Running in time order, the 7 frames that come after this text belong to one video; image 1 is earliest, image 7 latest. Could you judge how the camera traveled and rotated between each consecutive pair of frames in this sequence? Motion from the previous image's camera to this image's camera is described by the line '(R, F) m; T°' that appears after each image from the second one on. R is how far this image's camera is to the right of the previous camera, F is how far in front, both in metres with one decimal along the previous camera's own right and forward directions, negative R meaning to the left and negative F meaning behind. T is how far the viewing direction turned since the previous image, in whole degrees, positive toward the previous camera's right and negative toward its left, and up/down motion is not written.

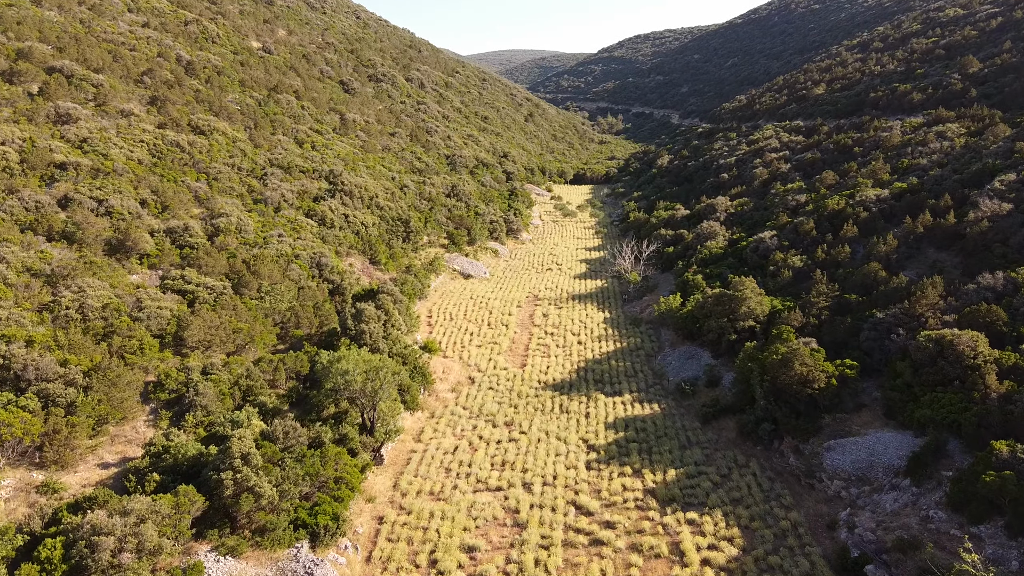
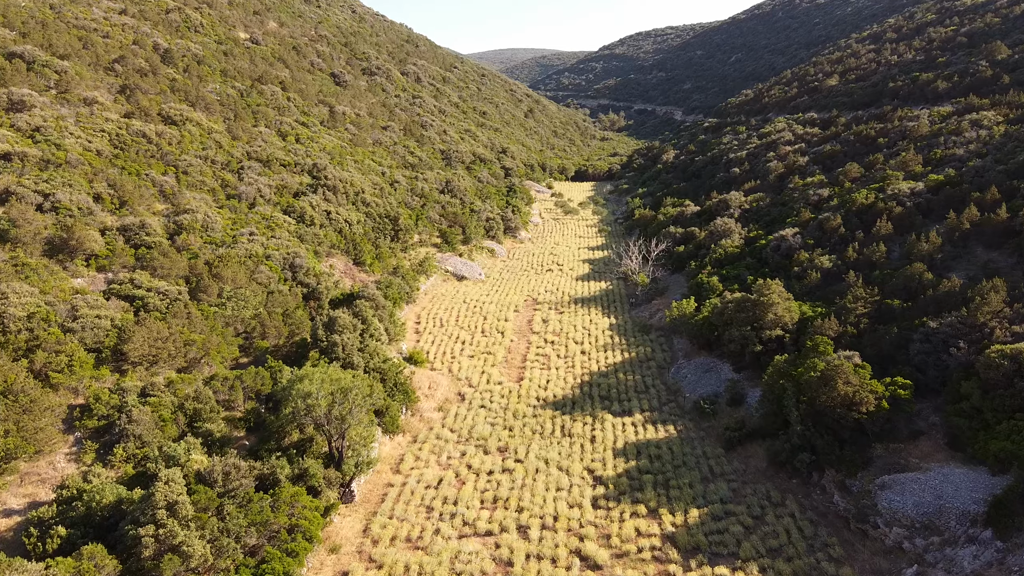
(+0.1, +2.2) m; 0°
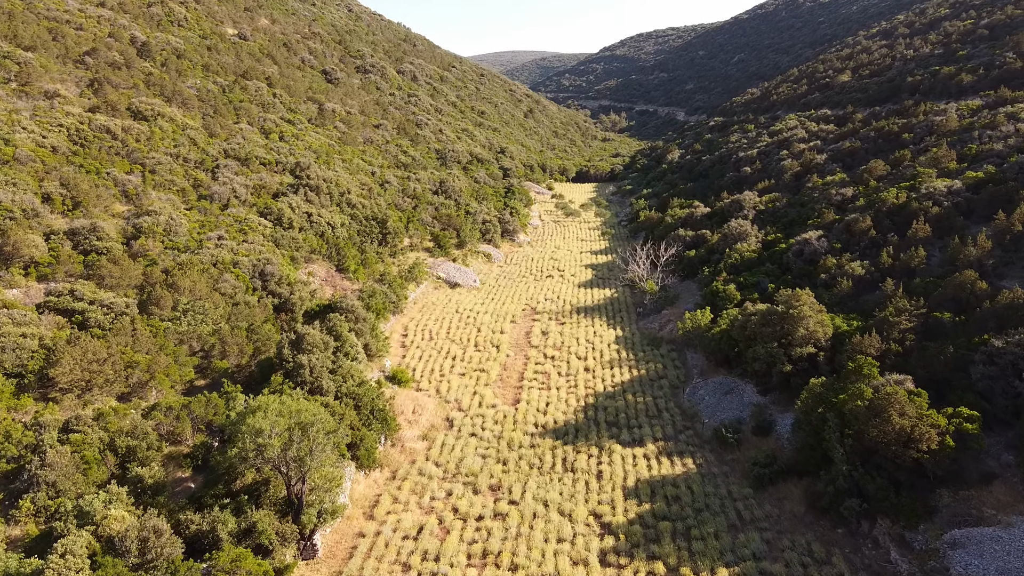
(+0.1, +2.0) m; 0°
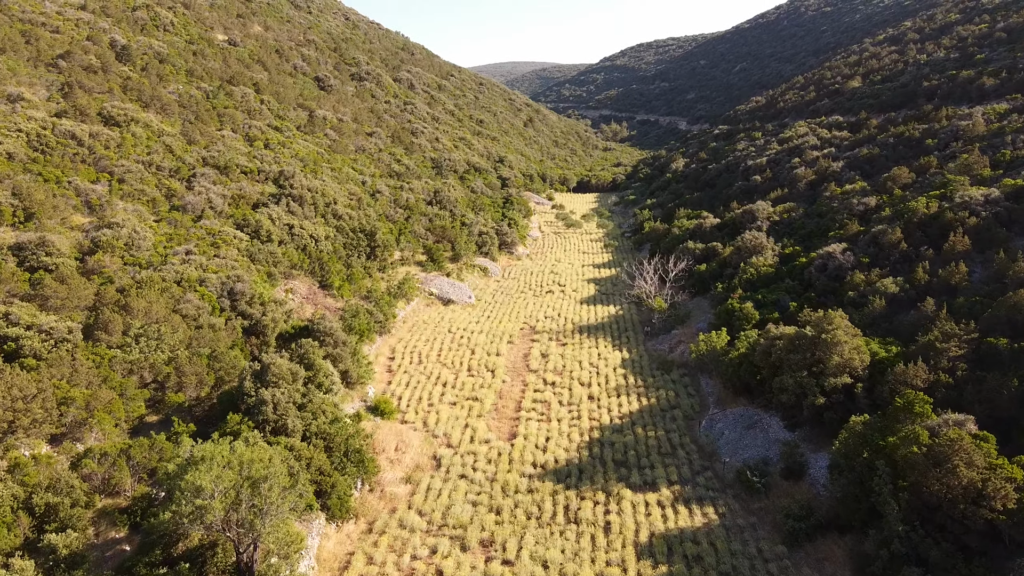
(+0.1, +1.7) m; 0°
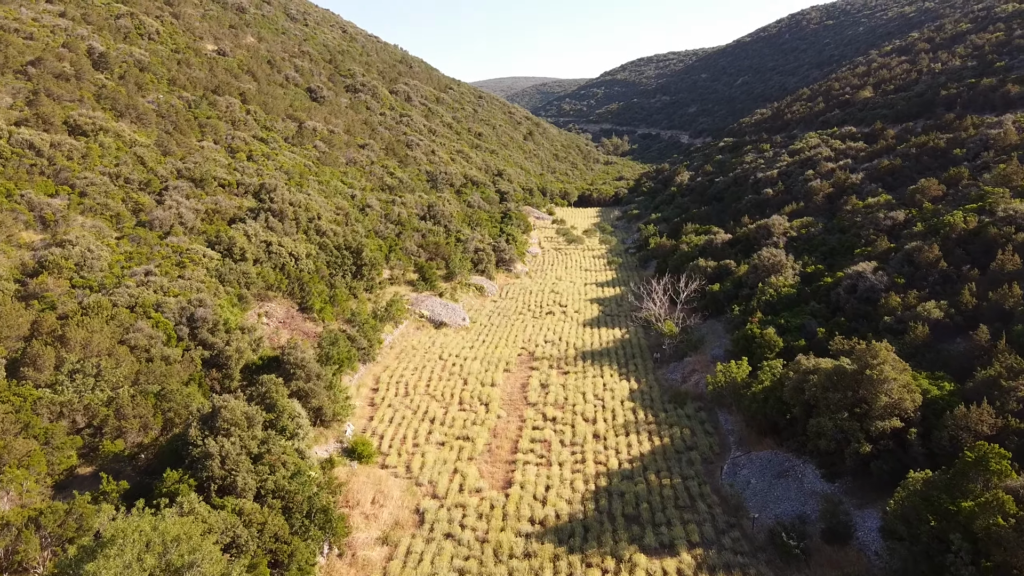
(+0.1, +1.8) m; 0°
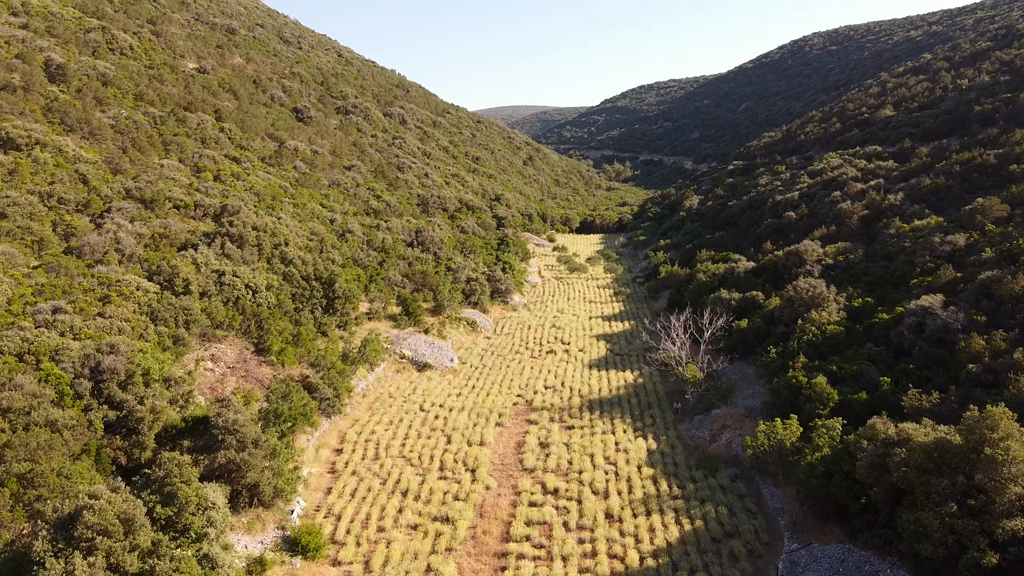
(+0.1, +2.9) m; 0°
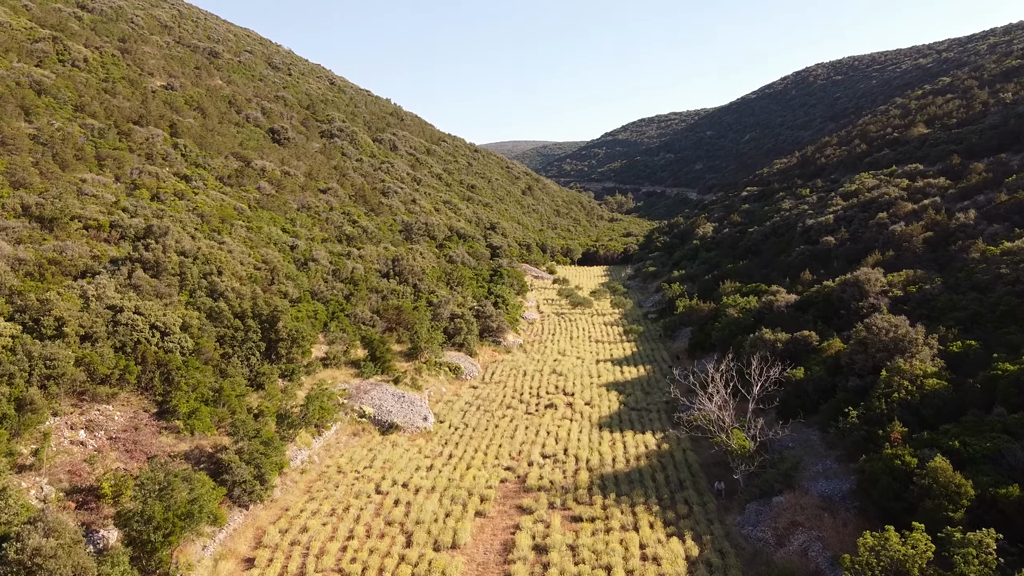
(+0.2, +4.0) m; 0°
